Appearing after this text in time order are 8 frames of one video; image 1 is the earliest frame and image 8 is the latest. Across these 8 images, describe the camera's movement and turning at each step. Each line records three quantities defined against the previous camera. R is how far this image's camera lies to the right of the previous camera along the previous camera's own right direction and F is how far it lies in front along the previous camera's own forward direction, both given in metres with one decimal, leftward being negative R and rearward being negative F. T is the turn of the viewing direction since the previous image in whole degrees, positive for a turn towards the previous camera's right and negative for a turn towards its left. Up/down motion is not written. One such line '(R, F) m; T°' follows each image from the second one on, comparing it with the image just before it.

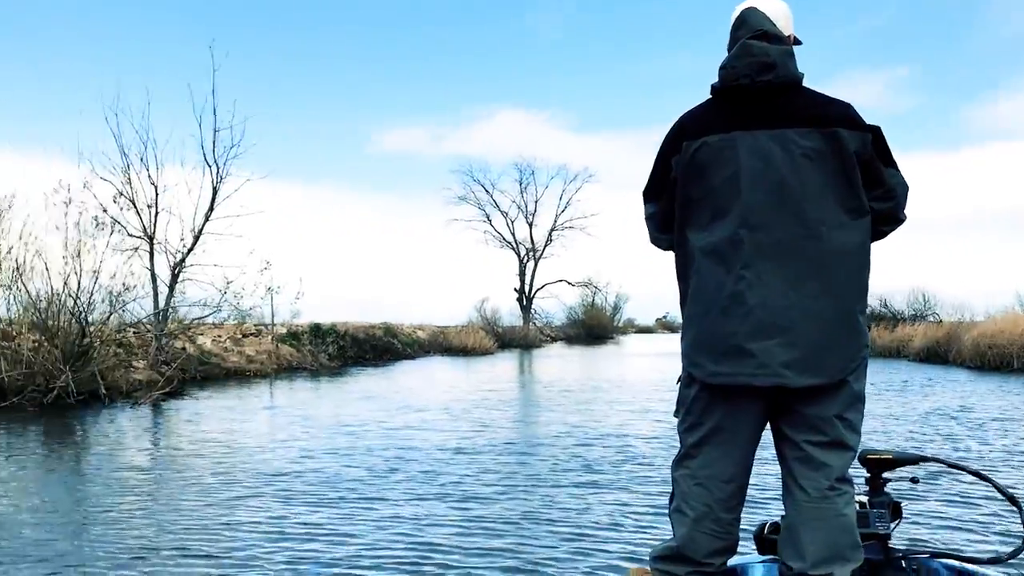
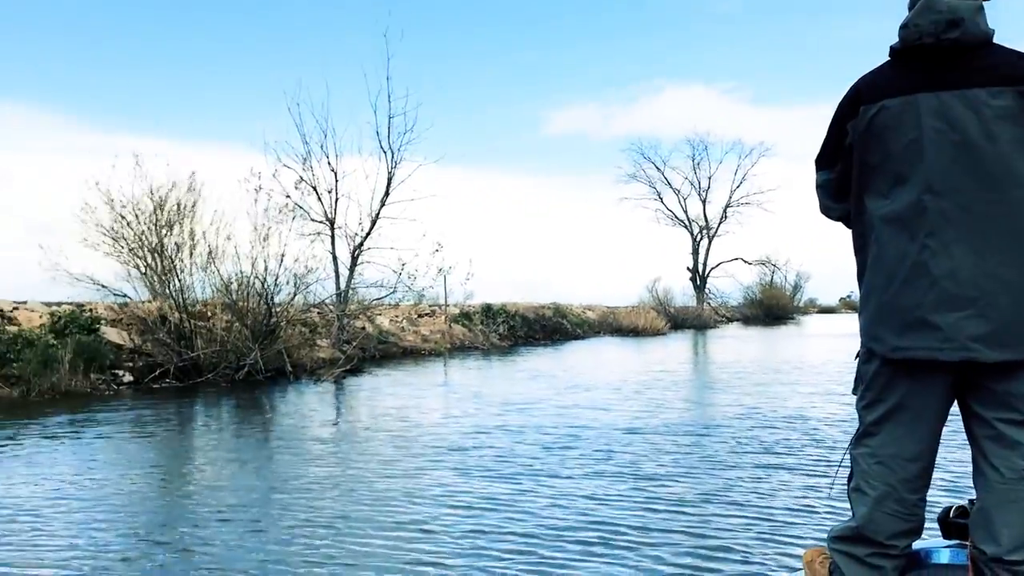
(0.0, -0.2) m; -11°
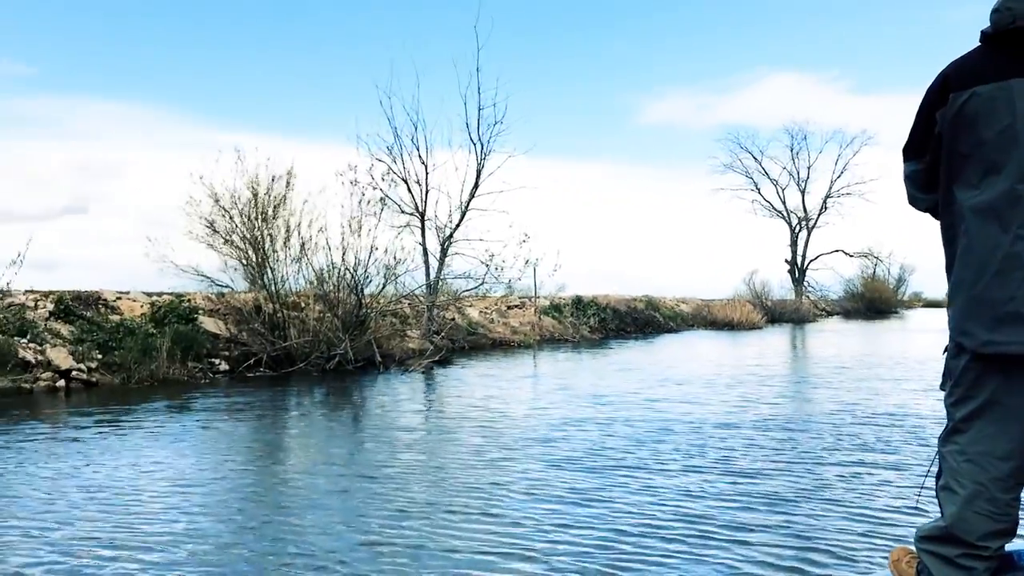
(+0.1, 0.0) m; -5°
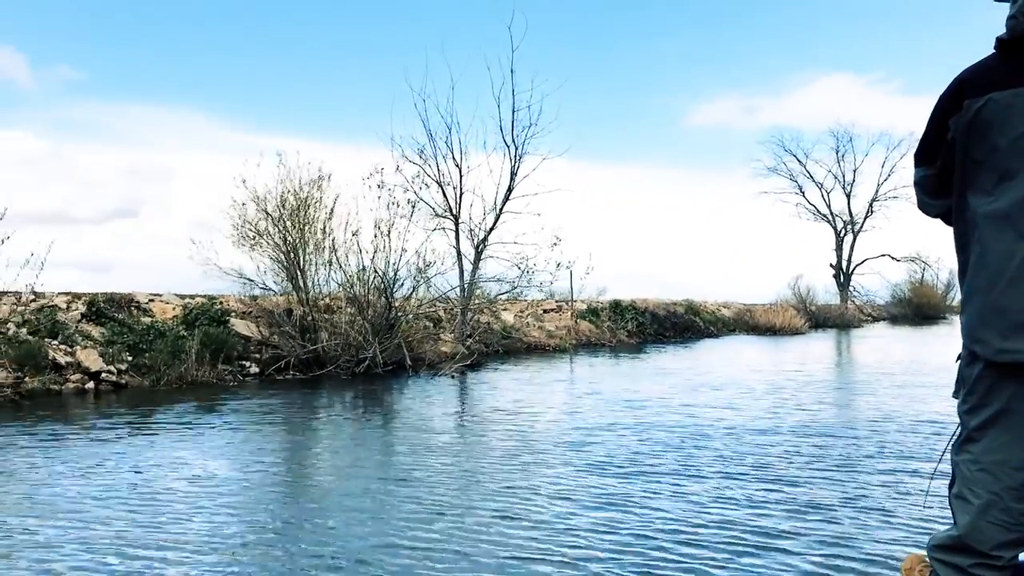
(+0.2, -0.1) m; -2°
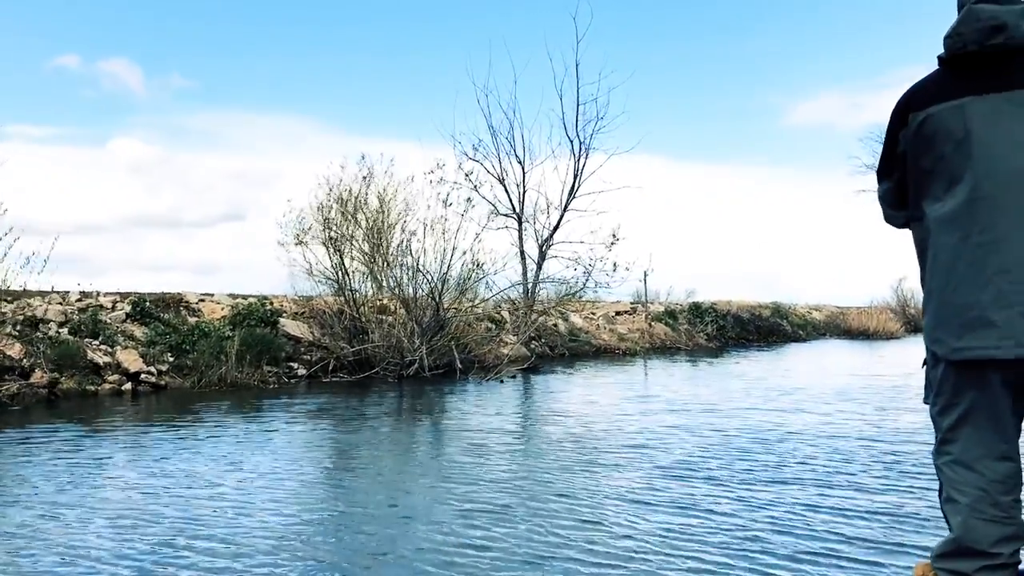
(+0.6, -0.3) m; -3°
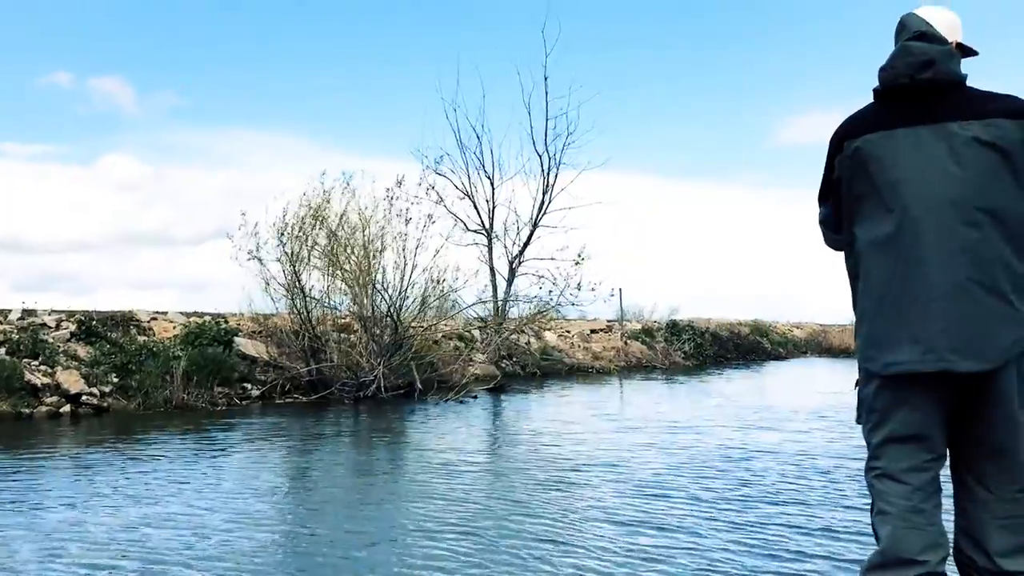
(+0.2, +0.1) m; +3°
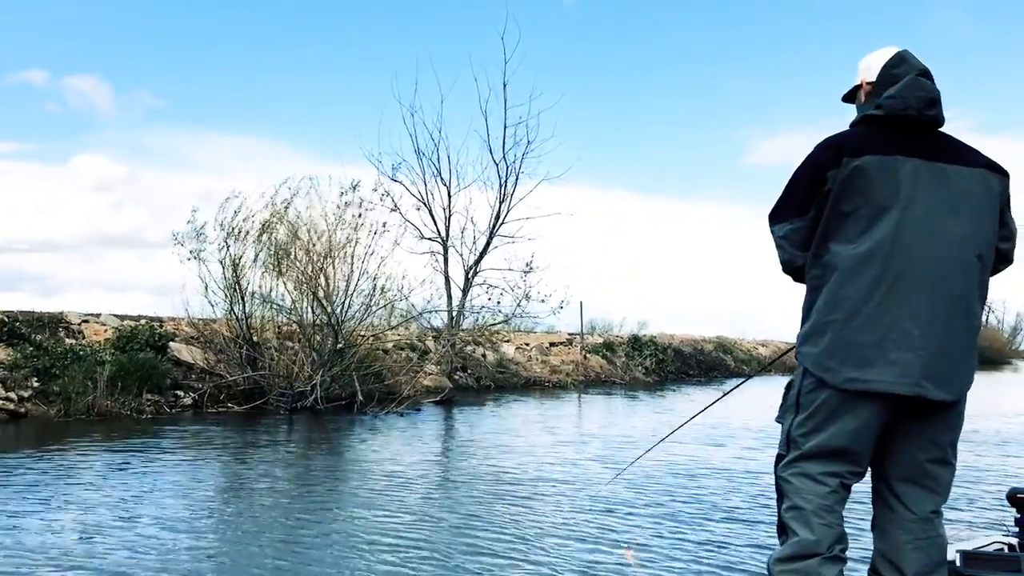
(+0.1, +0.2) m; +4°
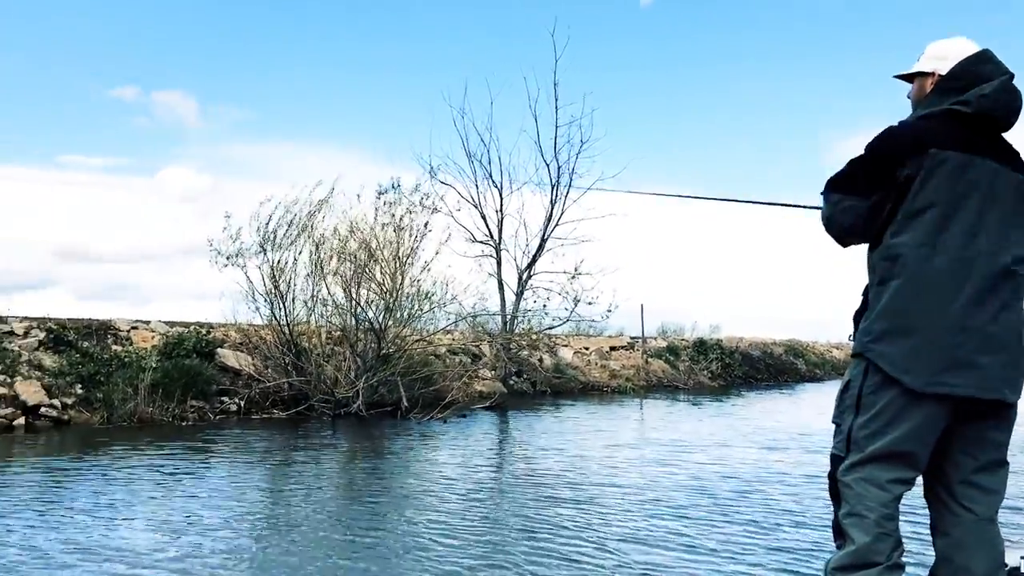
(+0.2, +0.3) m; -3°
